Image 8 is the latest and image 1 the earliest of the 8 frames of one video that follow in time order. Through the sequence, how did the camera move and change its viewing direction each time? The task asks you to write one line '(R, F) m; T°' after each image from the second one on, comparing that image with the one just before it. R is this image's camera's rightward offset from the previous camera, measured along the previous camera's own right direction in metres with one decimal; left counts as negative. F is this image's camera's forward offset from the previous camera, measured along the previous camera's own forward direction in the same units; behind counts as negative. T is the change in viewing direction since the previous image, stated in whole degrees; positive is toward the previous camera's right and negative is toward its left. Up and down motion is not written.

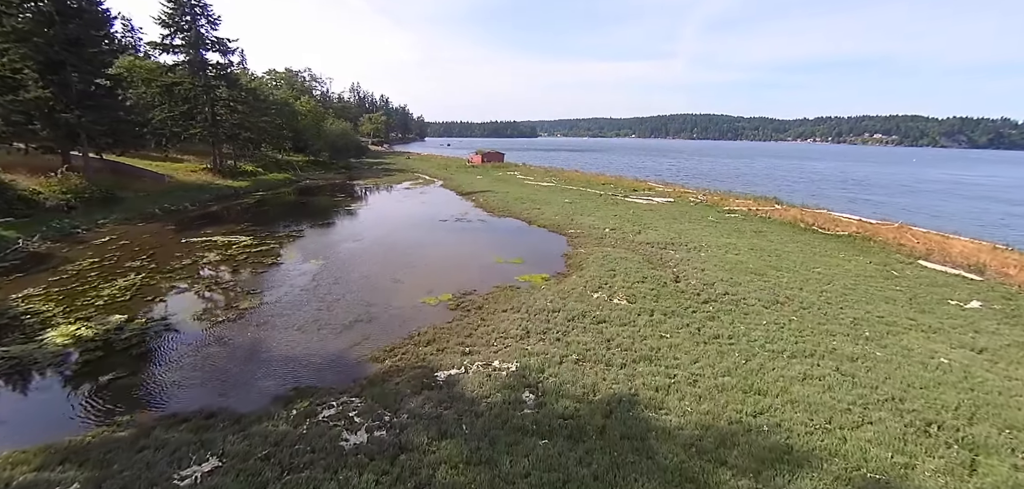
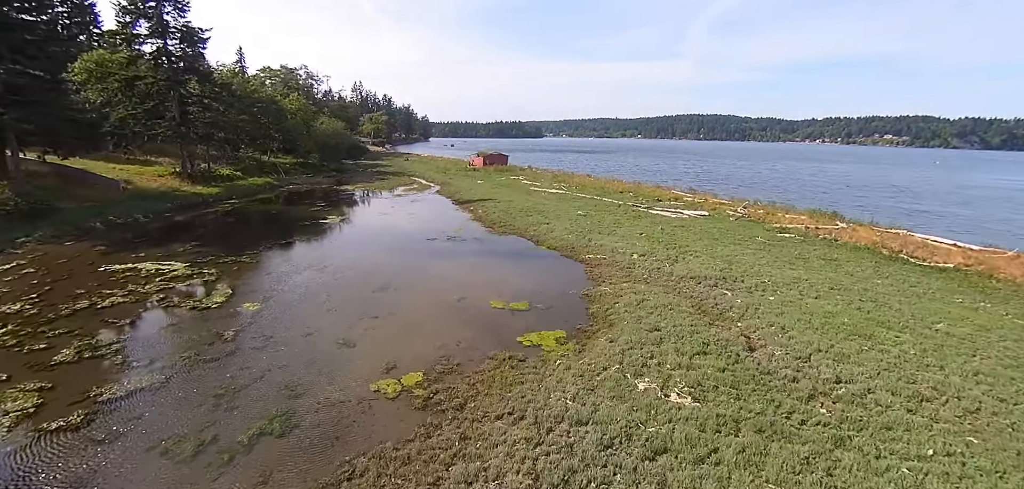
(+0.1, +4.6) m; -1°
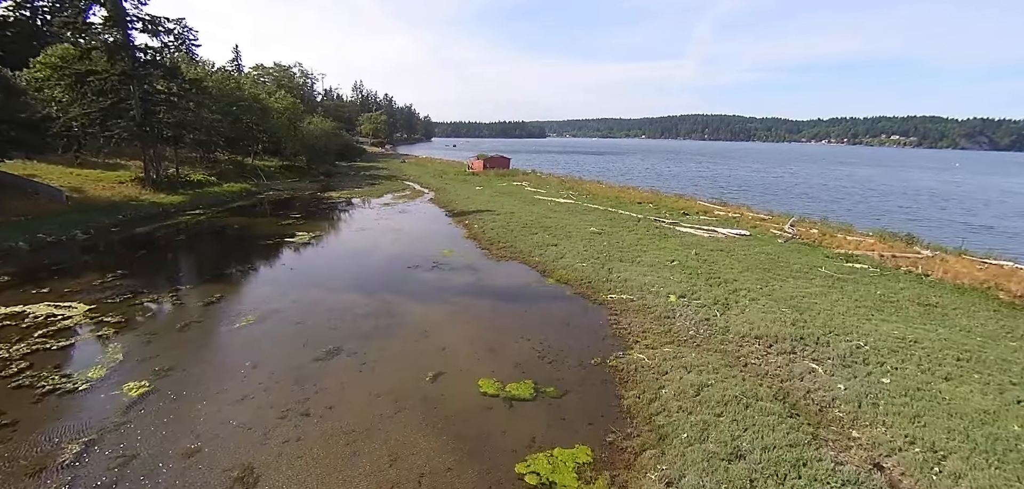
(+0.1, +4.0) m; 0°
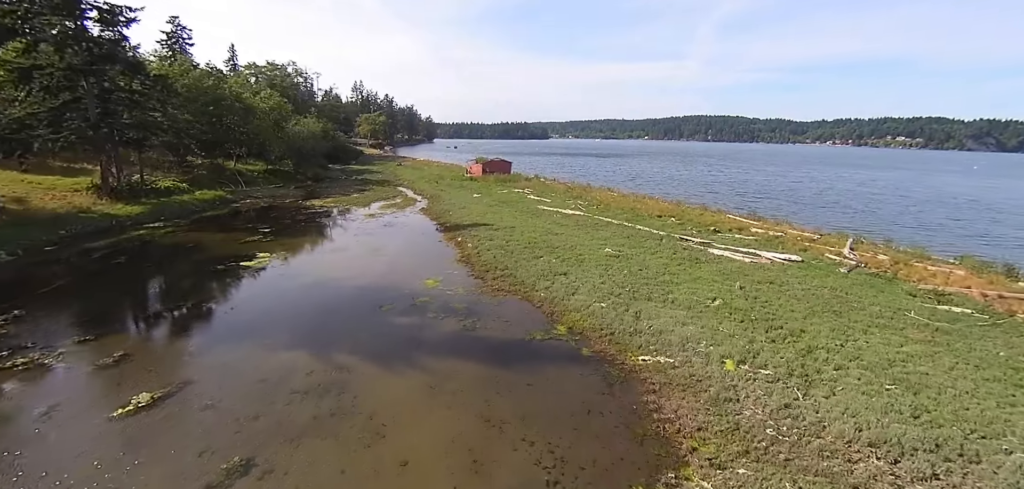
(+0.1, +3.6) m; 0°
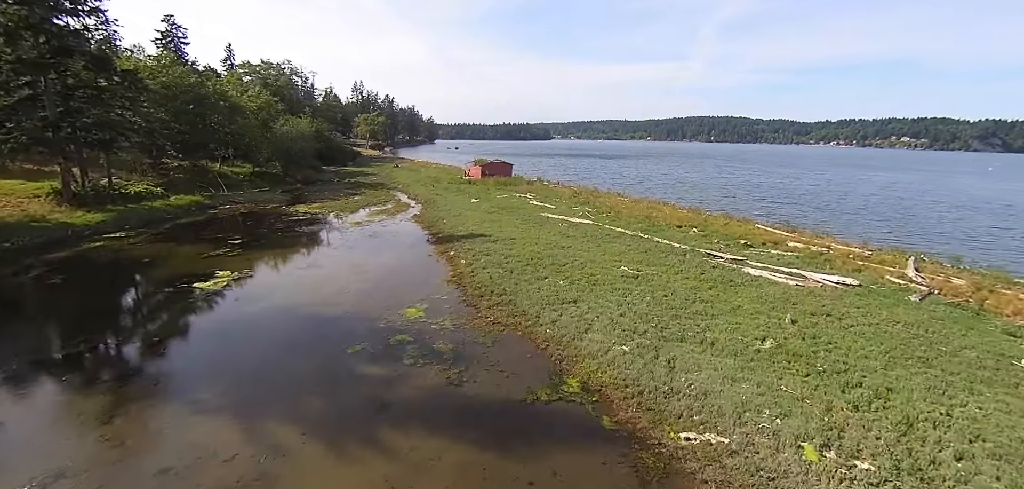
(+0.1, +2.7) m; 0°
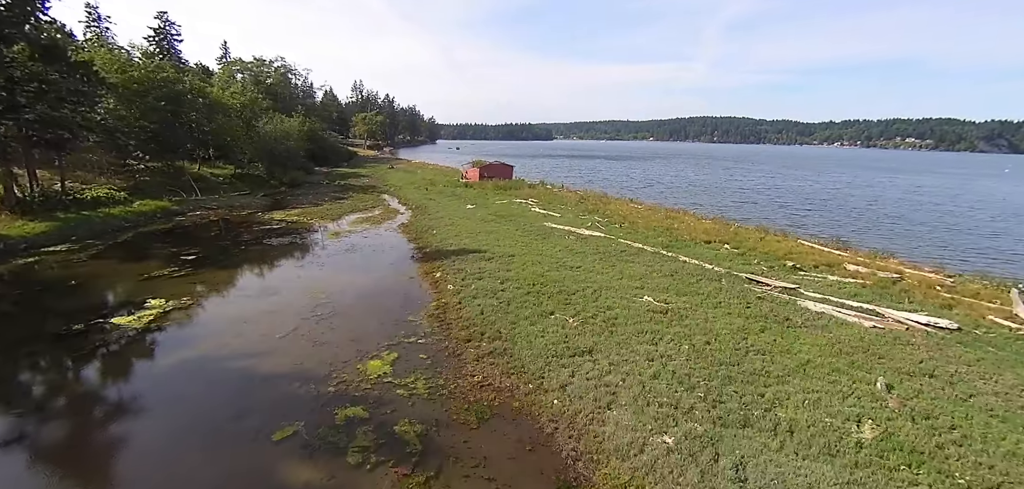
(+0.2, +3.1) m; 0°
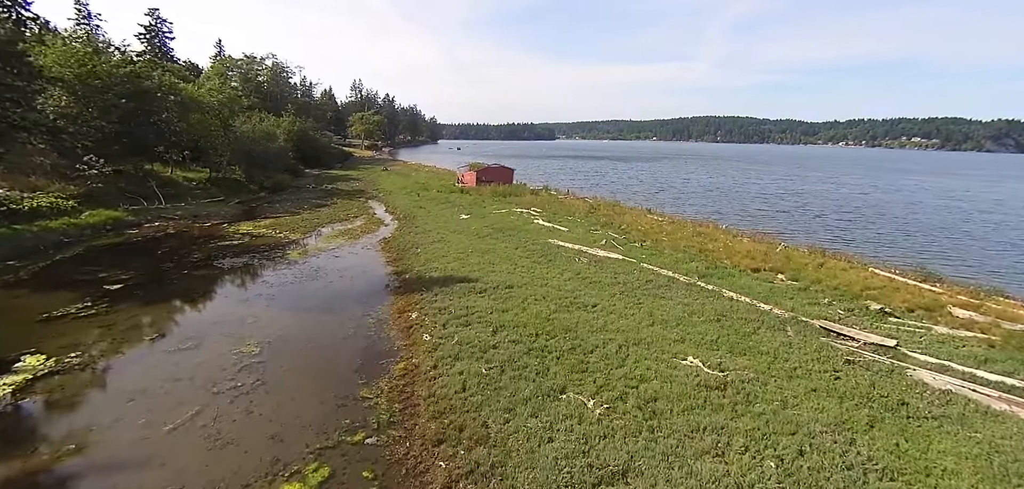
(+0.2, +3.6) m; 0°
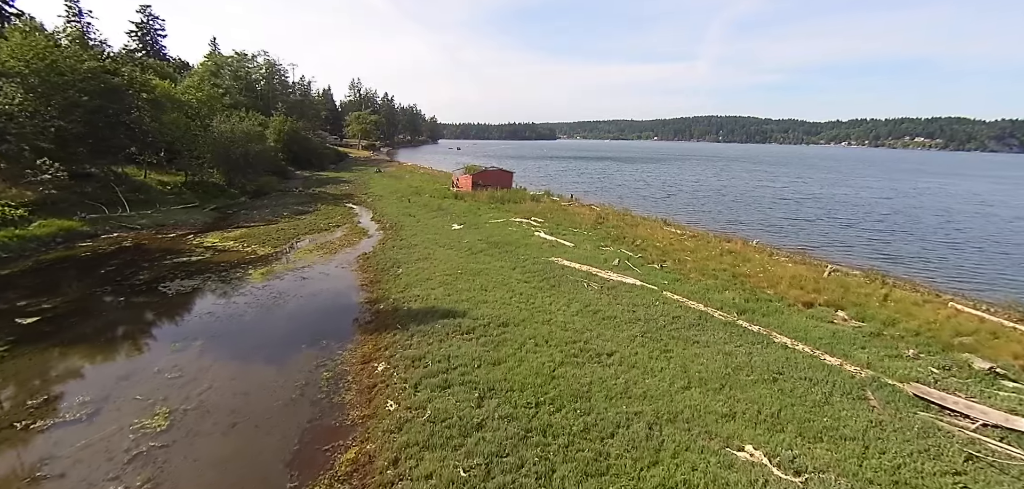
(+0.2, +2.7) m; 0°
